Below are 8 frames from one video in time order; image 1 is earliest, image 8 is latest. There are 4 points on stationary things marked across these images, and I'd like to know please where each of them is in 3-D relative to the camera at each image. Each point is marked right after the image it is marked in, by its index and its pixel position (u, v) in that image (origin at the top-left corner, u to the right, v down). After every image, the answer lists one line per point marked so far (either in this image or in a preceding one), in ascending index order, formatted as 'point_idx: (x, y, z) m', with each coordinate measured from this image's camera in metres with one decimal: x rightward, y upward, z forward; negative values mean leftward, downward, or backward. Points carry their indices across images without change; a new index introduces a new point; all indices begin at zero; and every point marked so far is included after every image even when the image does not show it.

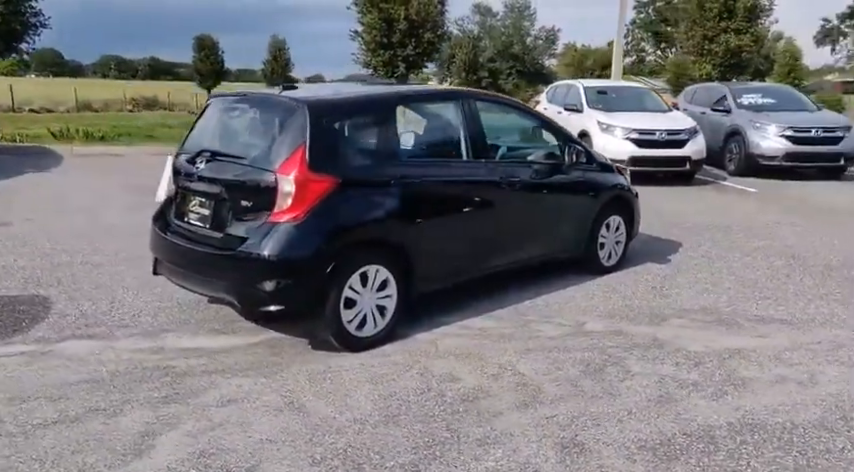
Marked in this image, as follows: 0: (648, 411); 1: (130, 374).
0: (+1.1, -0.9, +3.3) m
1: (-1.6, -0.8, +3.7) m
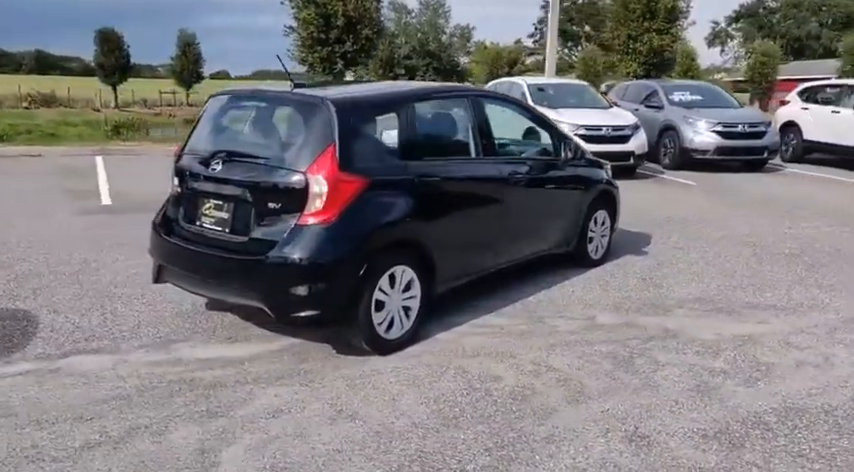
0: (+1.4, -0.9, +3.4) m
1: (-1.4, -0.8, +3.5) m
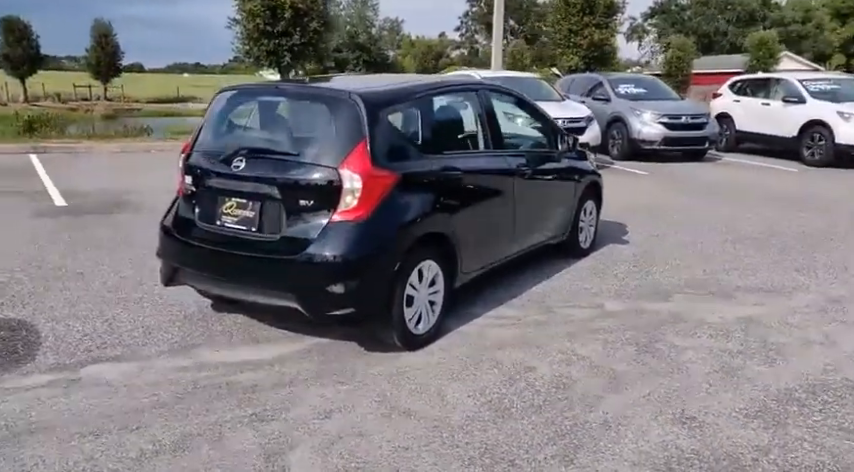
0: (+1.6, -0.8, +3.6) m
1: (-1.2, -0.8, +3.4) m
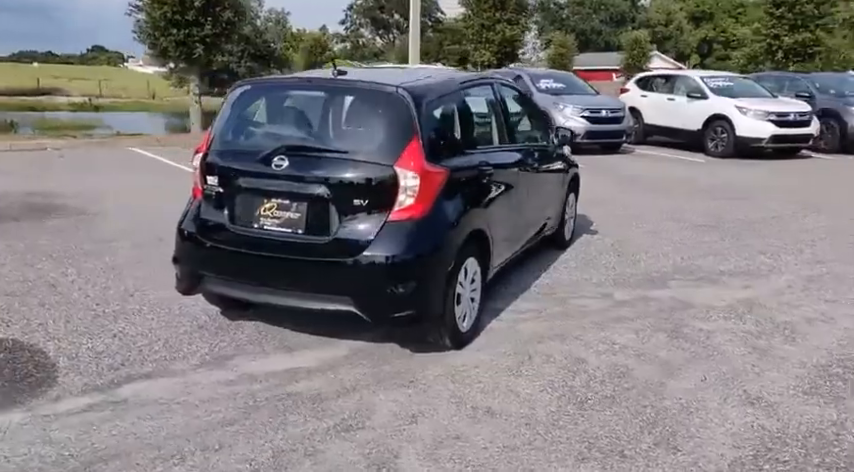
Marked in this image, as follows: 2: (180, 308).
0: (+2.0, -0.7, +3.8) m
1: (-0.8, -0.8, +3.2) m
2: (-1.7, -0.5, +4.6) m
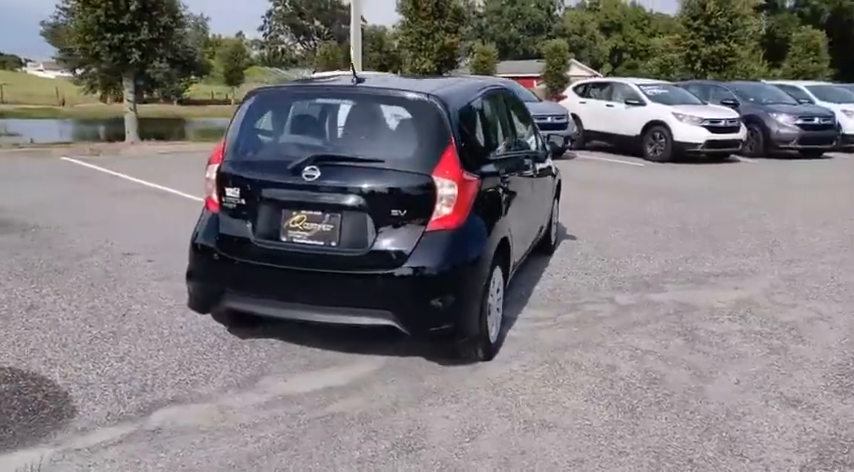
0: (+2.1, -0.8, +3.9) m
1: (-0.5, -0.9, +3.0) m
2: (-1.6, -0.6, +4.4) m
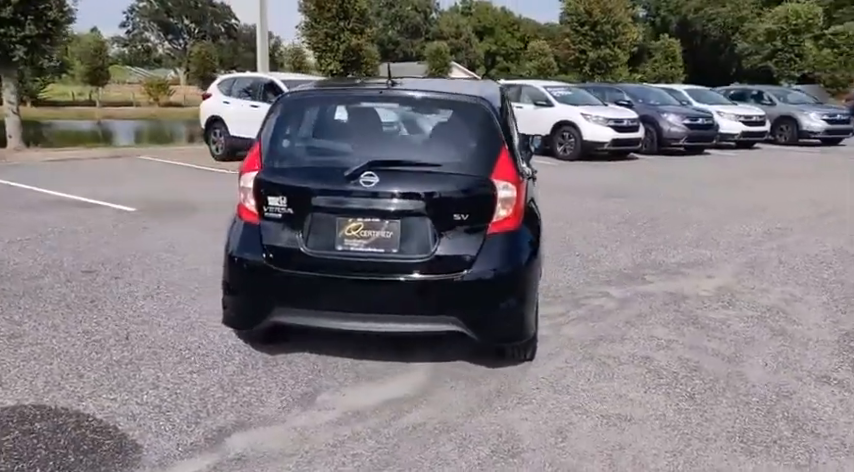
0: (+2.4, -0.7, +4.2) m
1: (-0.1, -0.9, +2.9) m
2: (-1.4, -0.7, +4.1) m
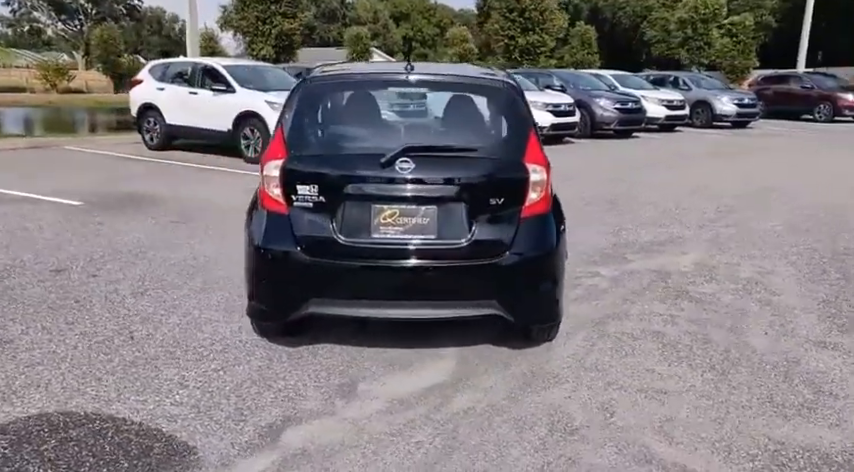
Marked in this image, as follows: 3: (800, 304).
0: (+2.4, -0.5, +4.5) m
1: (+0.1, -0.9, +2.9) m
2: (-1.3, -0.6, +3.9) m
3: (+2.7, -0.5, +4.8) m
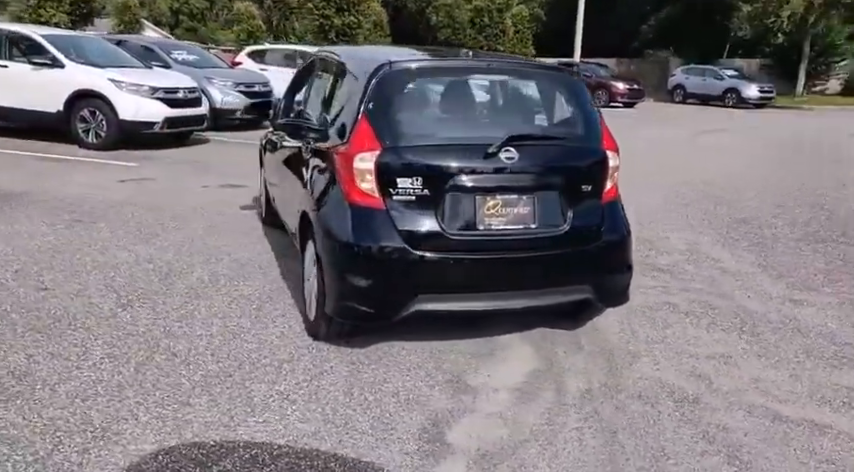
0: (+2.5, -0.3, +5.2) m
1: (+0.8, -0.8, +3.0) m
2: (-0.9, -0.6, +3.6) m
3: (+2.7, -0.3, +5.6) m
